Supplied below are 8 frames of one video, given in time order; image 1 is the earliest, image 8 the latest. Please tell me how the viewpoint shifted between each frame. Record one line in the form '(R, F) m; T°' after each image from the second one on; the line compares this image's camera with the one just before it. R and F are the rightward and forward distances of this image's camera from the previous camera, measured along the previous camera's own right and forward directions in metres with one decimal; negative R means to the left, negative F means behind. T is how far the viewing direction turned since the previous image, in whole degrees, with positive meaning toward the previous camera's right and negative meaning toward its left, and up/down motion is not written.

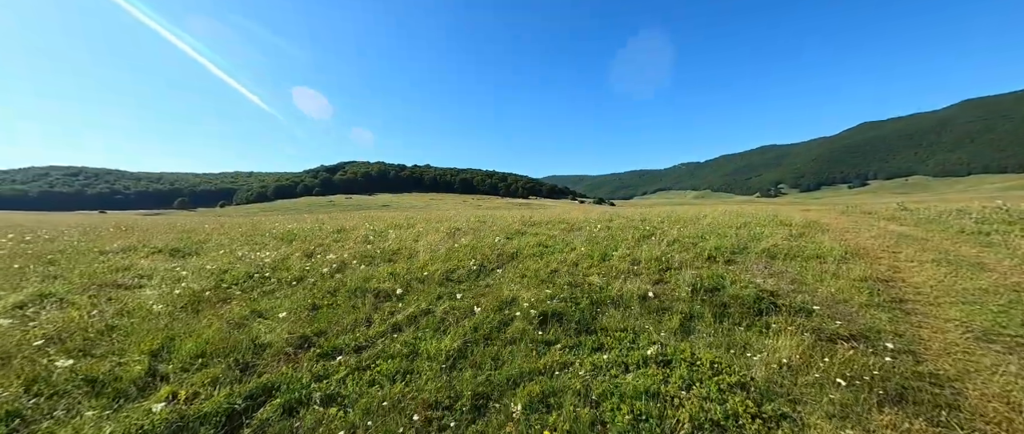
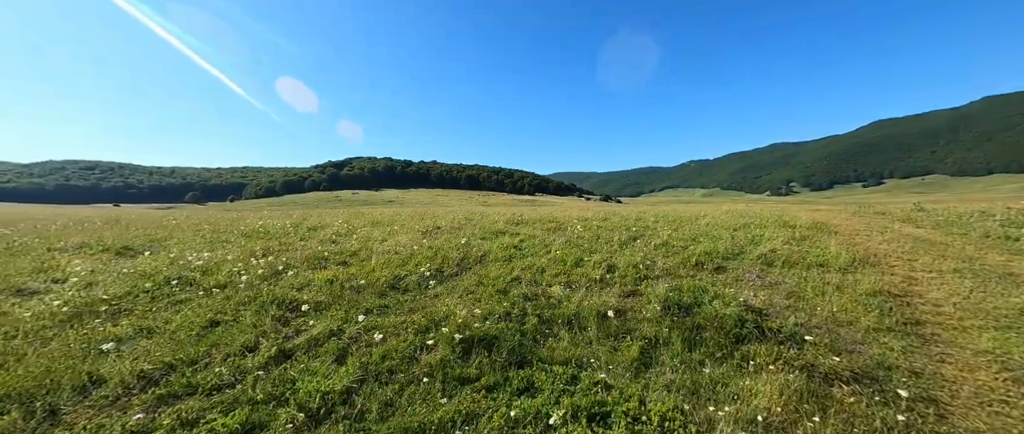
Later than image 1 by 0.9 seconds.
(+1.2, +1.0) m; -1°
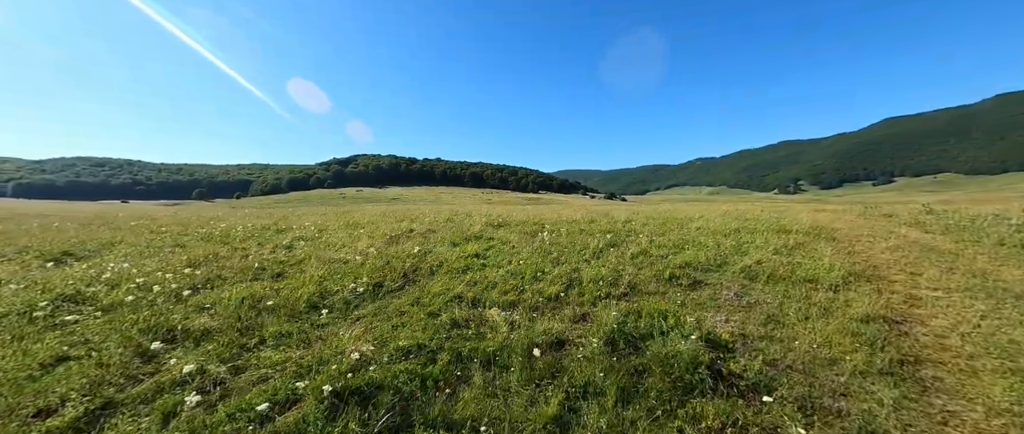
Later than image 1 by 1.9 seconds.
(+1.3, +0.9) m; -1°
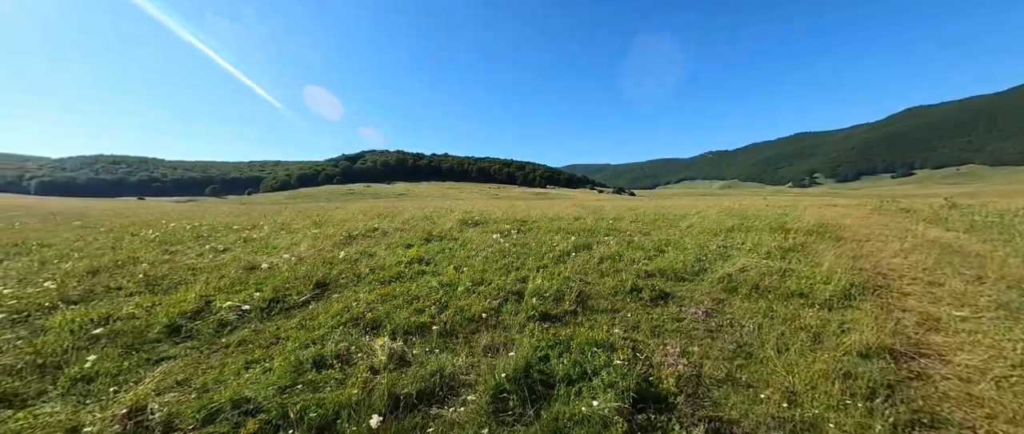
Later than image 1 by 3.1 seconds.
(+1.7, +1.3) m; -1°
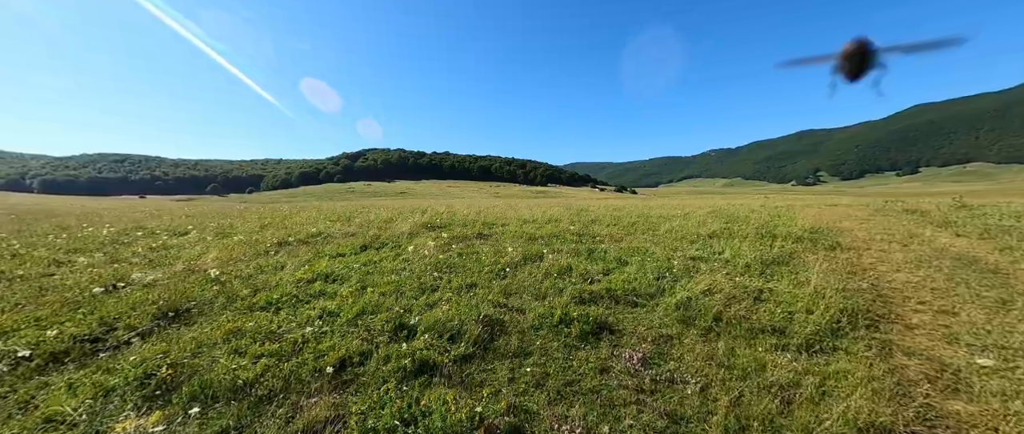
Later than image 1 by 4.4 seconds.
(+1.8, +1.5) m; 0°
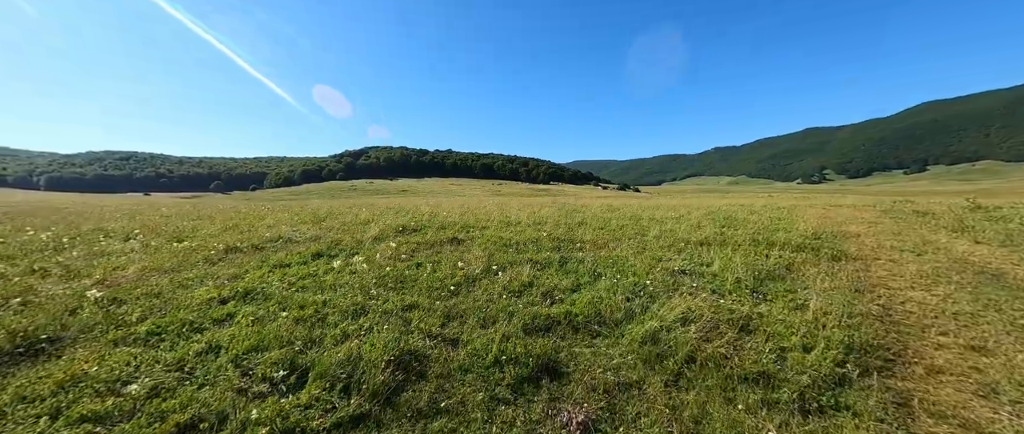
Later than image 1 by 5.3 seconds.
(+1.1, +1.1) m; 0°
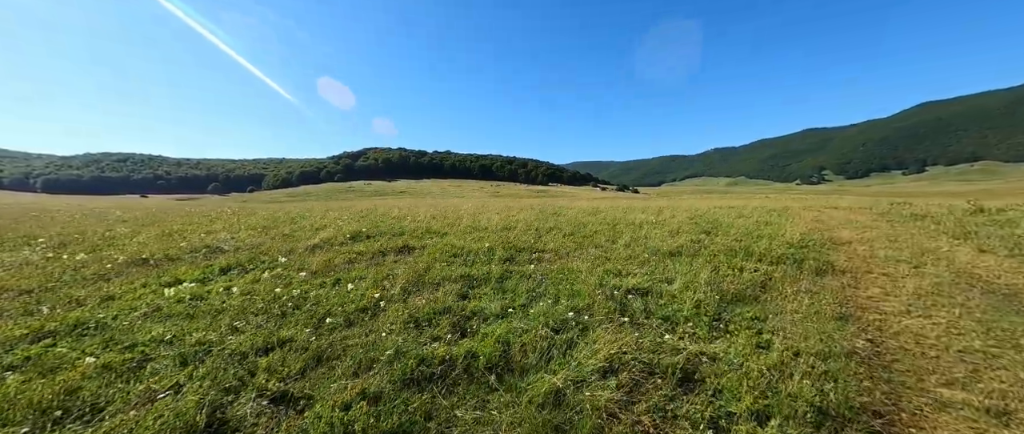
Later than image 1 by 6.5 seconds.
(+1.6, +1.2) m; 0°
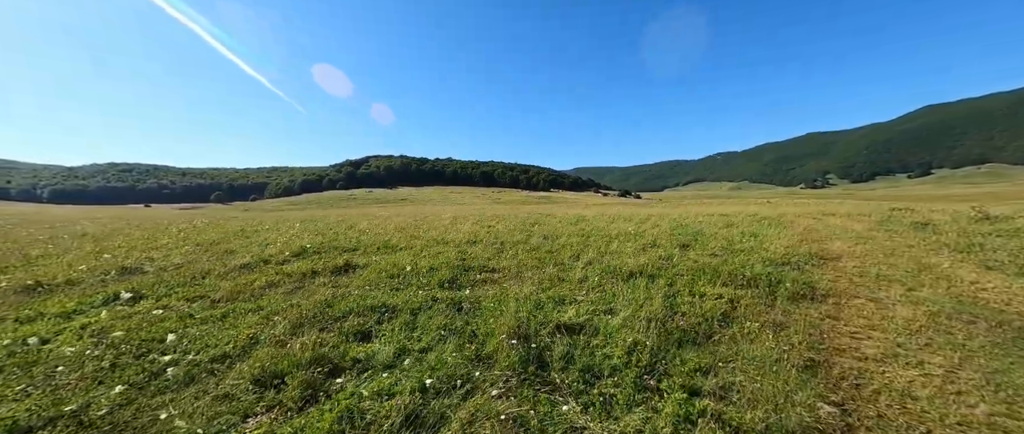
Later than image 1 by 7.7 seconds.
(+1.7, +1.1) m; 0°
